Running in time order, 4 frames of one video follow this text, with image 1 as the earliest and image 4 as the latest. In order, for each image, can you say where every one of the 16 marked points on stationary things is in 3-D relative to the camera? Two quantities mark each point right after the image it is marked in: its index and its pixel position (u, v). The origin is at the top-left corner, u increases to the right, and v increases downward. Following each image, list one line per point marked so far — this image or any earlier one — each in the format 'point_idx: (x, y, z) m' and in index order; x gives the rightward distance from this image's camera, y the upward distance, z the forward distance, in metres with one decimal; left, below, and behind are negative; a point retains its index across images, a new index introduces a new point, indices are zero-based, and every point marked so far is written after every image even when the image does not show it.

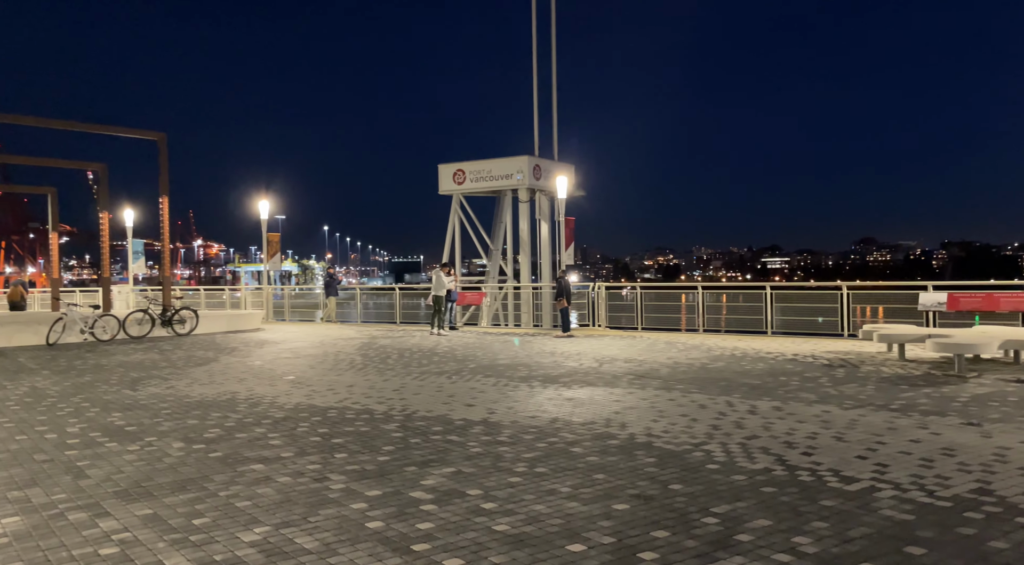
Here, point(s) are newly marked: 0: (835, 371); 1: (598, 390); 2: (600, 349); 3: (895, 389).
0: (+5.2, -1.5, +14.5) m
1: (+1.1, -1.4, +11.9) m
2: (+1.7, -1.3, +17.4) m
3: (+5.3, -1.5, +12.6) m
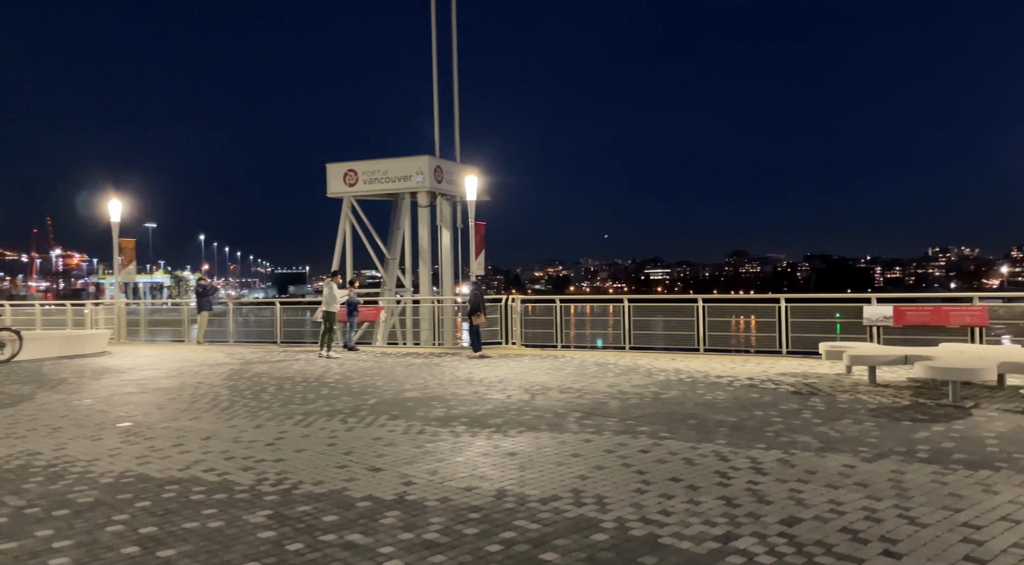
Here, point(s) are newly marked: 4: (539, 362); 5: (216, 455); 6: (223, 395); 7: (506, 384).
0: (+4.0, -1.6, +12.1) m
1: (+0.3, -1.5, +9.0) m
2: (+0.2, -1.5, +14.5) m
3: (+4.4, -1.7, +10.2) m
4: (+0.5, -1.5, +17.3) m
5: (-2.6, -1.5, +7.9) m
6: (-3.7, -1.5, +11.7) m
7: (-0.1, -1.5, +13.3) m
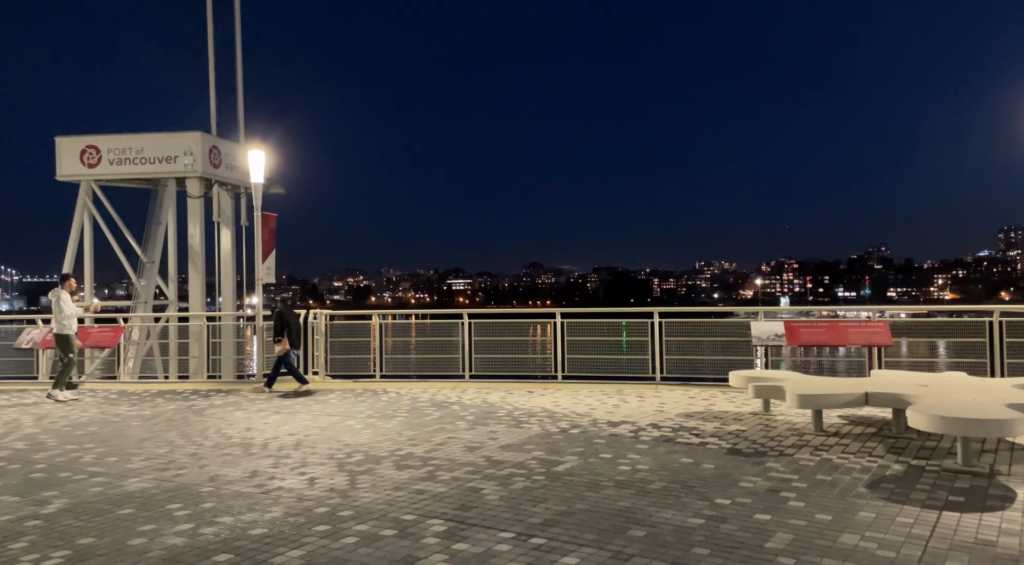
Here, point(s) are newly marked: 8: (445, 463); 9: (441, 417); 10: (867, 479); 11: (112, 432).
0: (+2.4, -1.7, +8.0) m
1: (-0.6, -1.6, +4.2) m
2: (-1.9, -1.6, +9.6) m
3: (+3.1, -1.7, +6.3) m
4: (-2.2, -1.7, +12.4) m
5: (-3.1, -1.5, +2.5) m
6: (-5.1, -1.5, +6.0) m
7: (-1.9, -1.6, +8.3) m
8: (-0.6, -1.6, +8.5) m
9: (-0.9, -1.6, +11.4) m
10: (+3.1, -1.7, +8.0) m
11: (-4.5, -1.6, +10.3) m
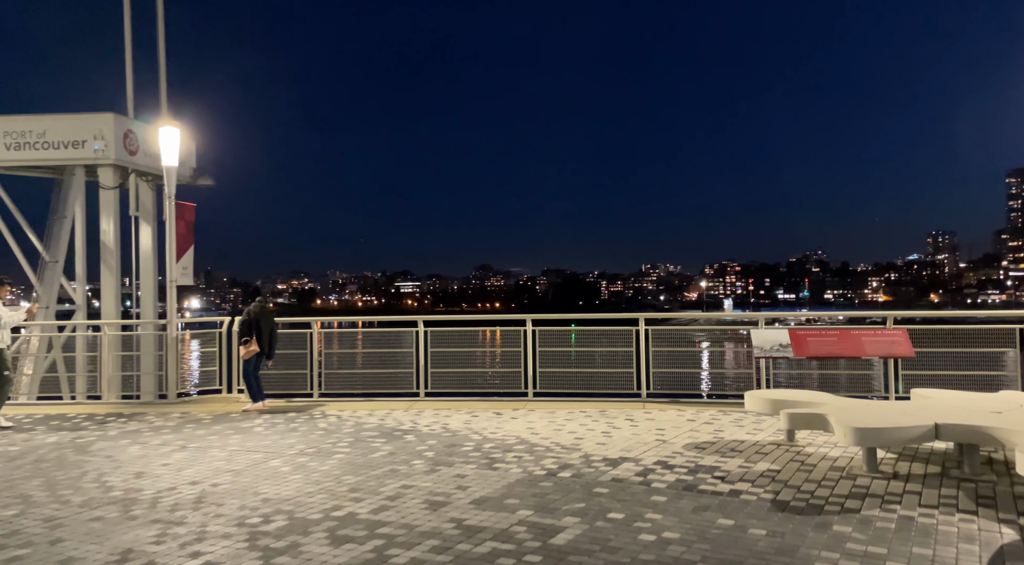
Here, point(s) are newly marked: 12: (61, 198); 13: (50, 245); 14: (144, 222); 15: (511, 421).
0: (+2.2, -1.7, +5.9) m
1: (-0.5, -1.6, +1.9) m
2: (-2.1, -1.6, +7.2) m
3: (+3.1, -1.7, +4.2) m
4: (-2.5, -1.7, +9.9) m
5: (-2.9, -1.5, +0.1) m
6: (-5.1, -1.5, +3.4) m
7: (-2.0, -1.6, +5.9) m
8: (-0.8, -1.6, +6.1) m
9: (-1.2, -1.6, +9.0) m
10: (+3.0, -1.7, +5.8) m
11: (-4.7, -1.6, +7.7) m
12: (-9.5, +1.8, +19.4) m
13: (-9.5, +0.8, +18.8) m
14: (-8.0, +1.3, +19.8) m
15: (0.0, -1.7, +11.2) m
